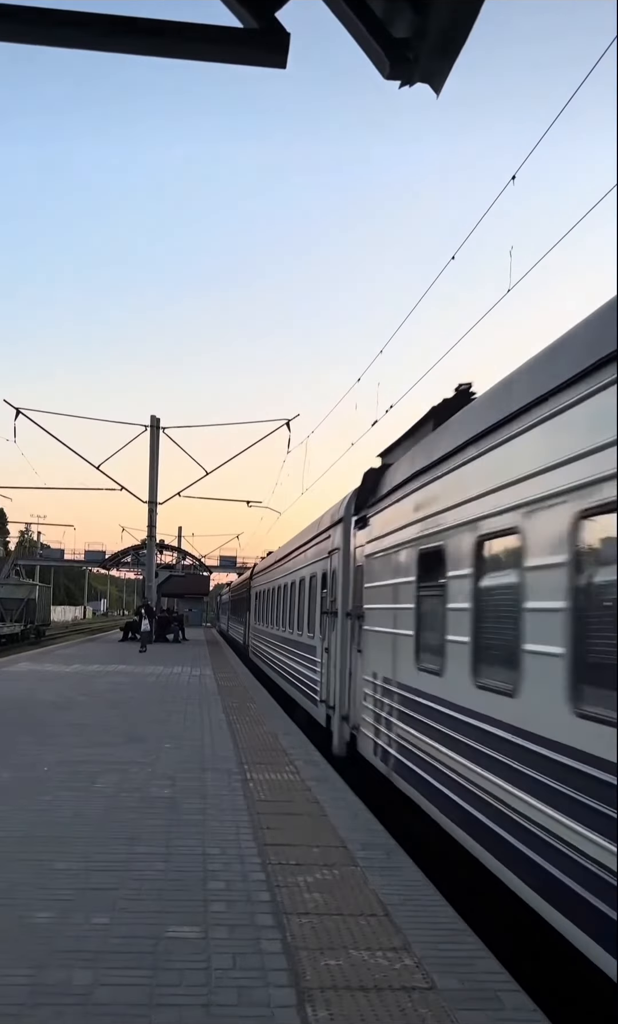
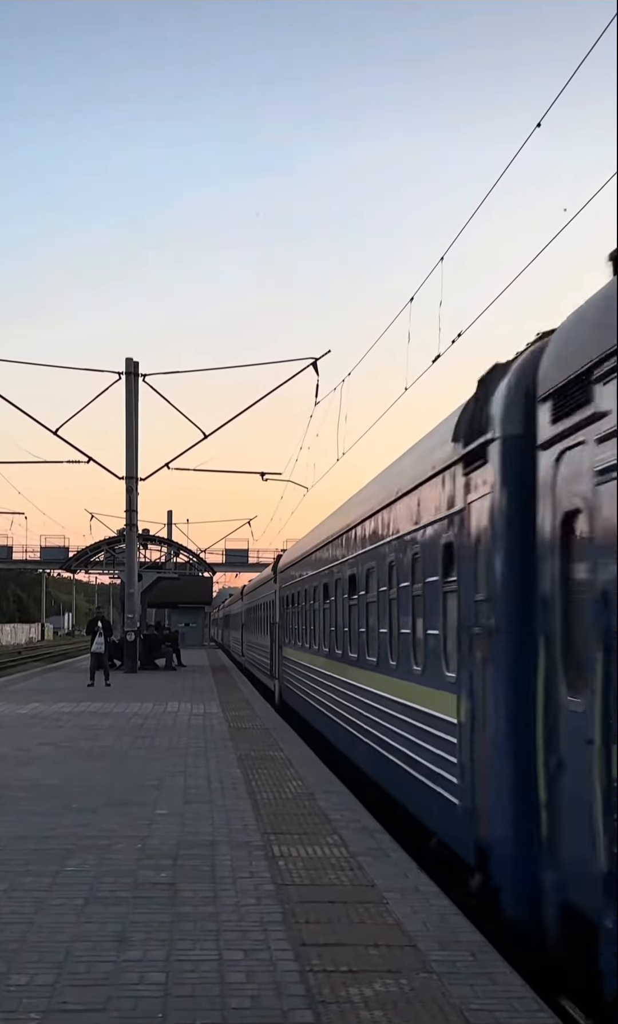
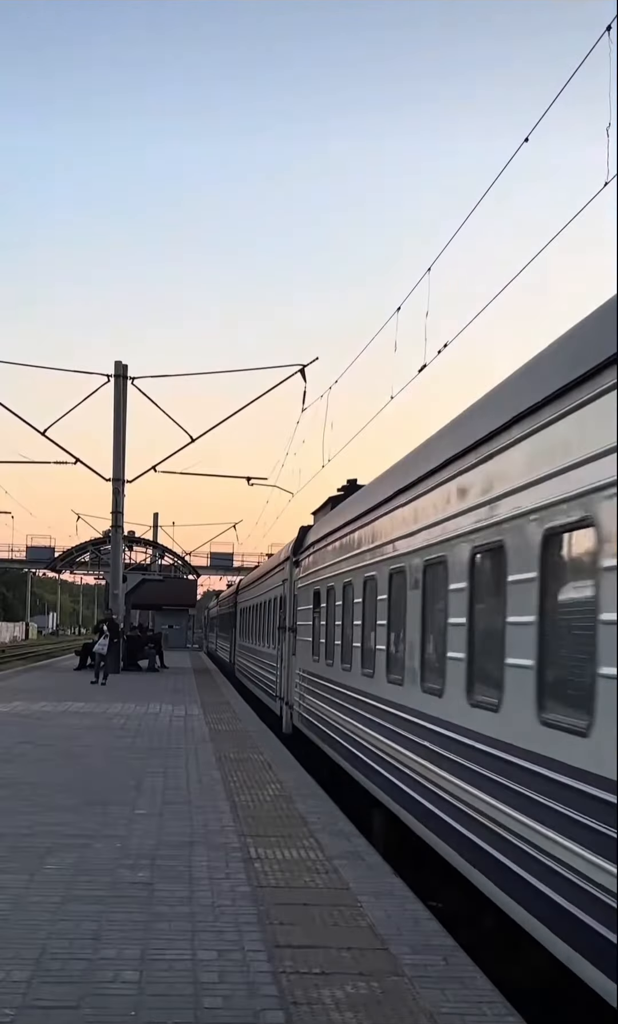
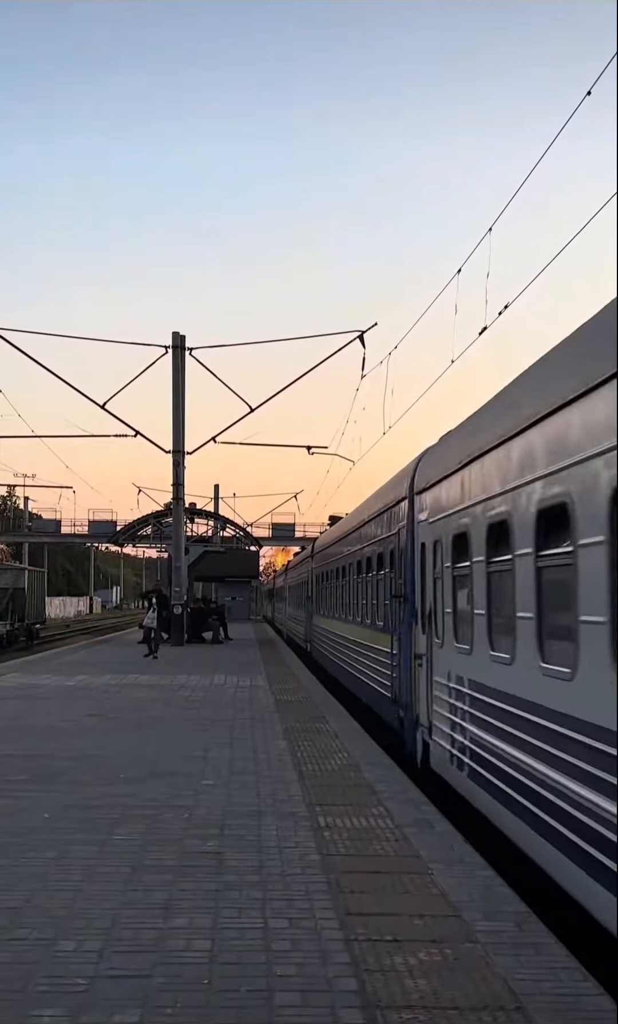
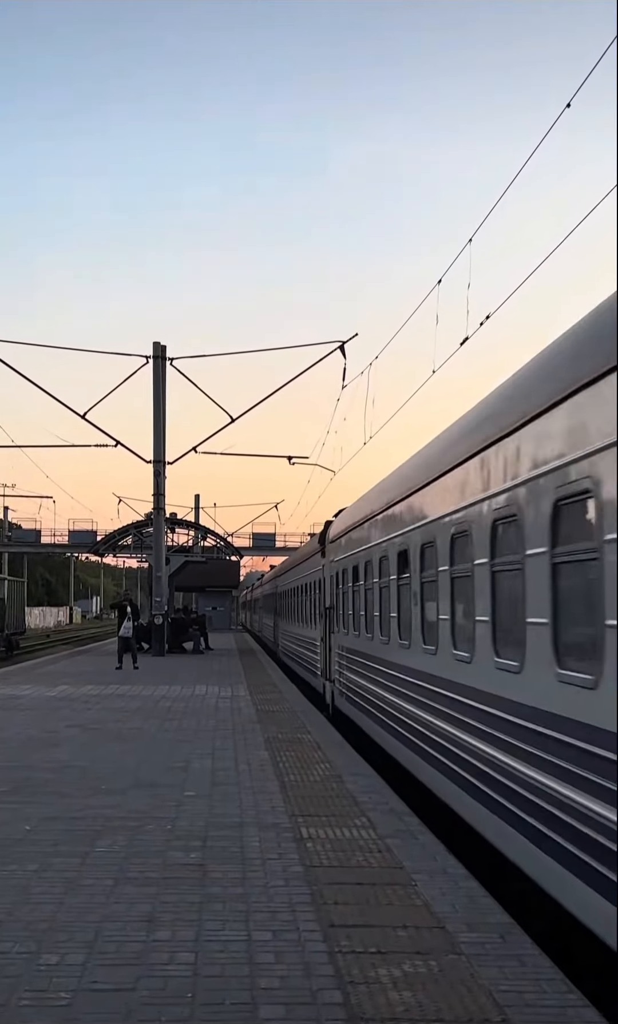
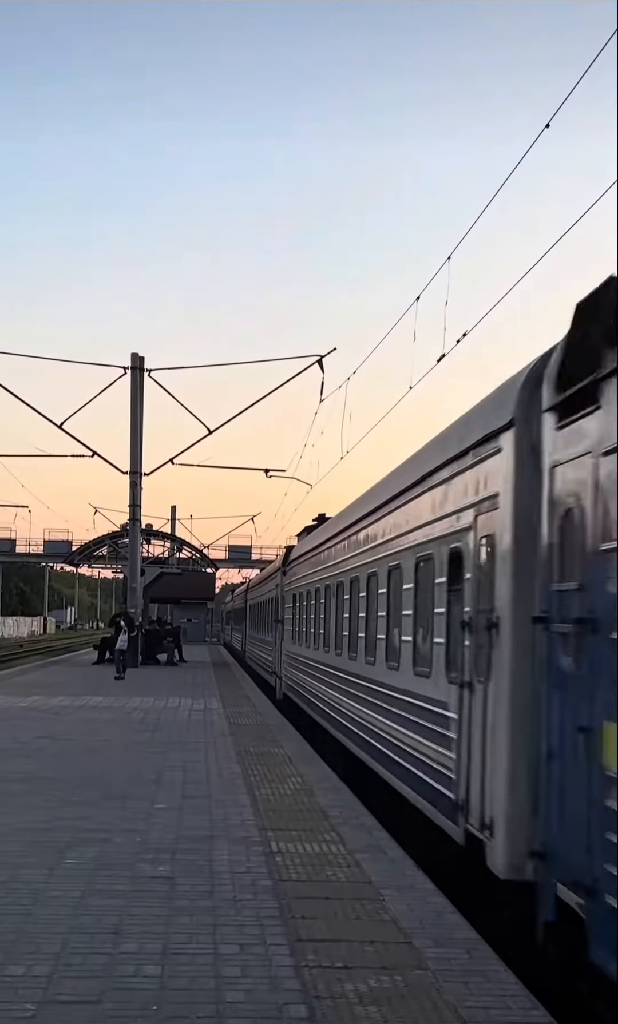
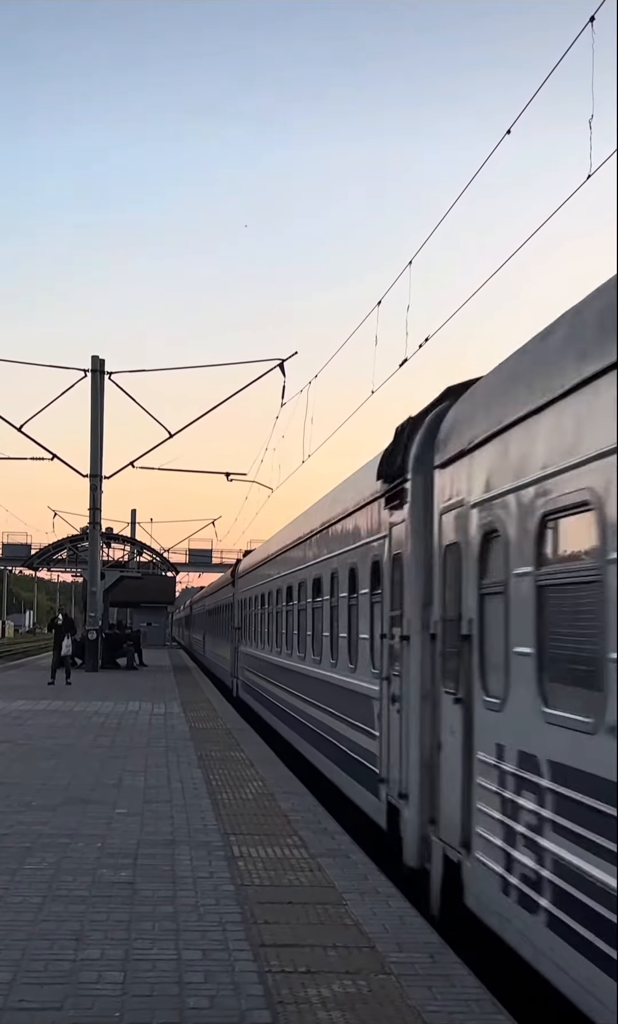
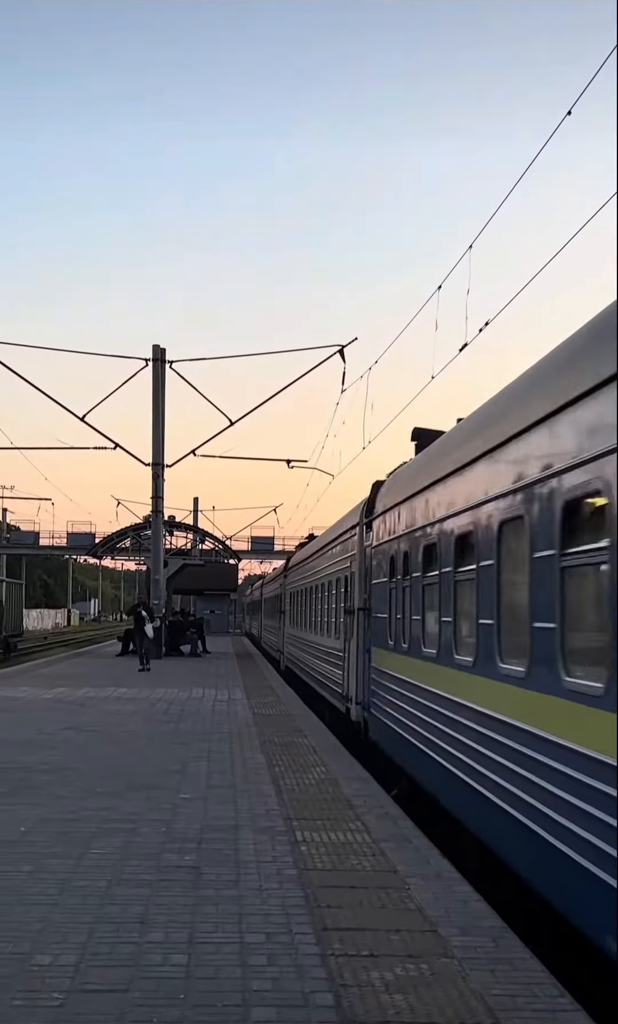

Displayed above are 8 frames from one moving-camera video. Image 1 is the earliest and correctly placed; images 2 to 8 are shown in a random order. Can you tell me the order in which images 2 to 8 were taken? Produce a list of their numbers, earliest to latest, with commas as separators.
3, 6, 8, 4, 5, 2, 7
